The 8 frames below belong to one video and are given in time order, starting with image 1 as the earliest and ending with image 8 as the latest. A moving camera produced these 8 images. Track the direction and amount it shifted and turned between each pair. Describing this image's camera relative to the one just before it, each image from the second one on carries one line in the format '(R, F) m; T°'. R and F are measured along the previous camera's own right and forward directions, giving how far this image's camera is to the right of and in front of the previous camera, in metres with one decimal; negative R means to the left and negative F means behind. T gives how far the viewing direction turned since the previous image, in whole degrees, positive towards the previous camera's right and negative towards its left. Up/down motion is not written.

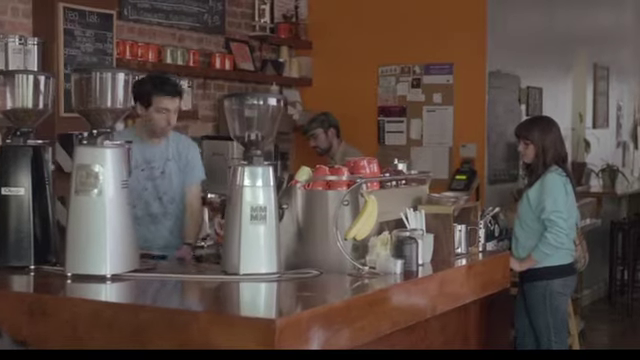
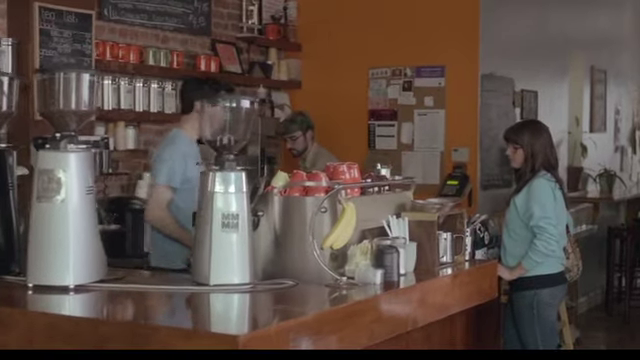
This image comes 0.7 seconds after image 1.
(+0.1, +0.1) m; 0°
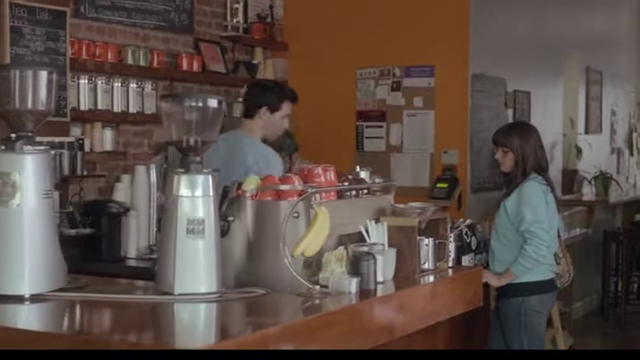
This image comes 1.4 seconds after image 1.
(+0.1, +0.2) m; 0°
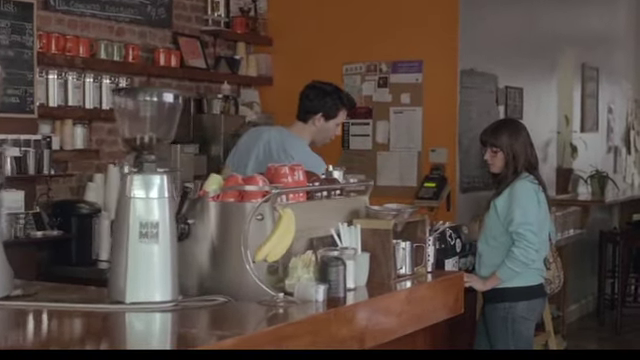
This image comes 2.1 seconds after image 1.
(+0.1, +0.2) m; 0°
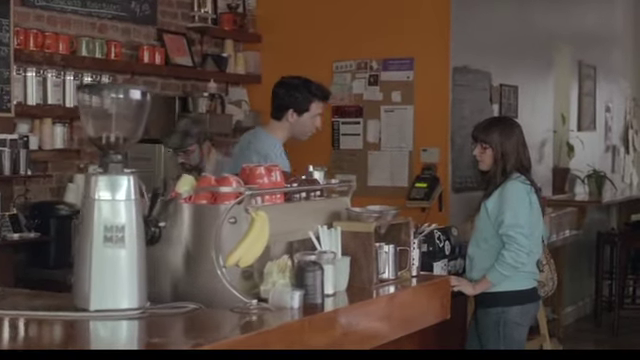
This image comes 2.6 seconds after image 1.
(+0.1, +0.1) m; 0°
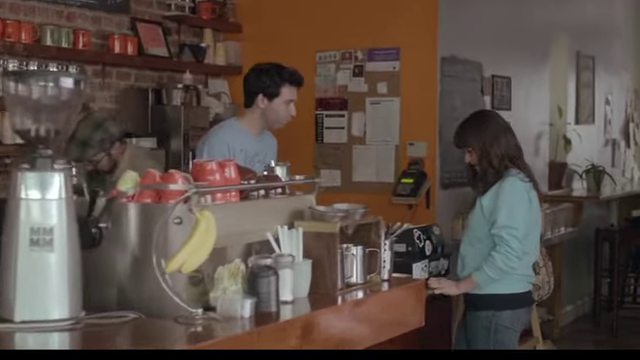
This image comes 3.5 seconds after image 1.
(+0.1, +0.2) m; 0°
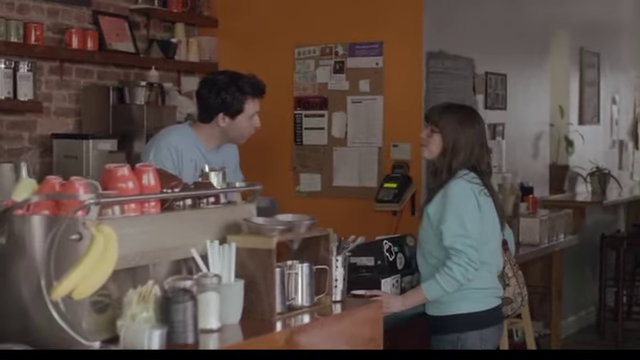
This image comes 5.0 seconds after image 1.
(+0.2, +0.4) m; -1°
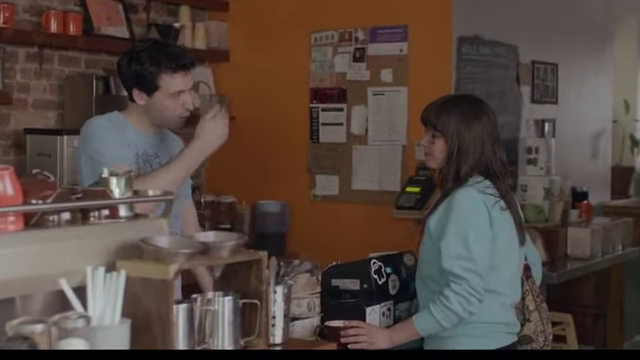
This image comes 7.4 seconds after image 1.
(+0.3, +0.6) m; -5°
